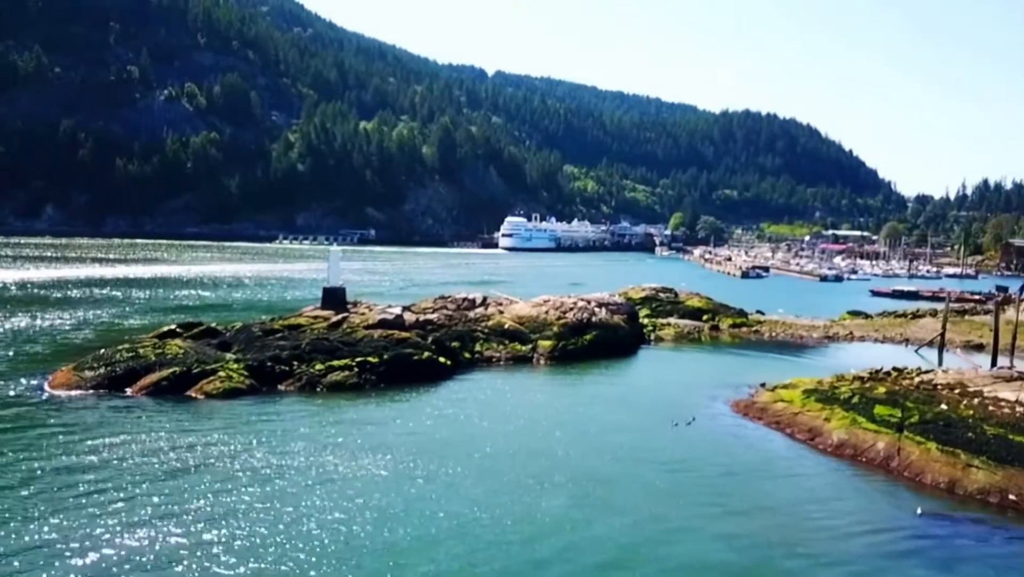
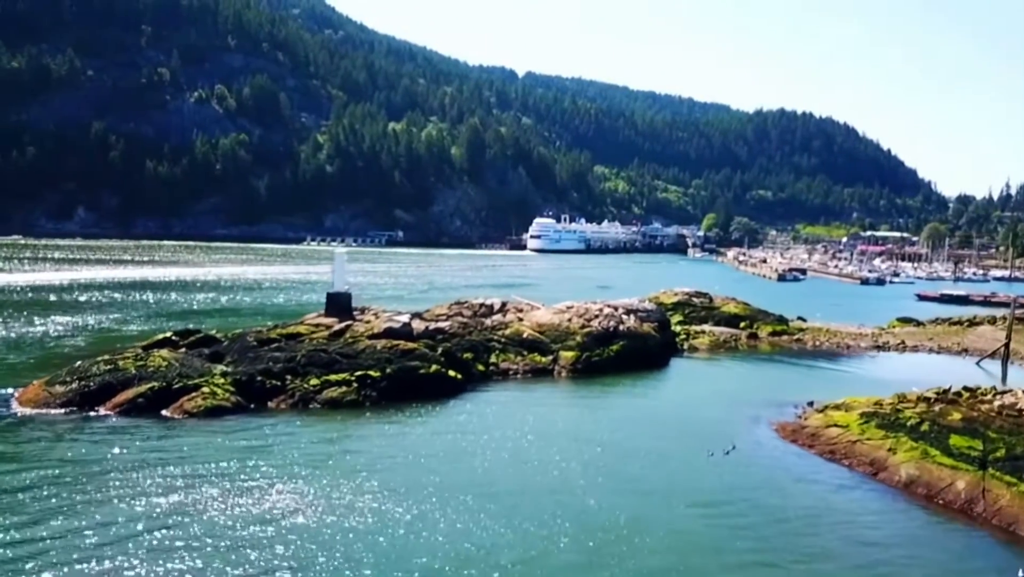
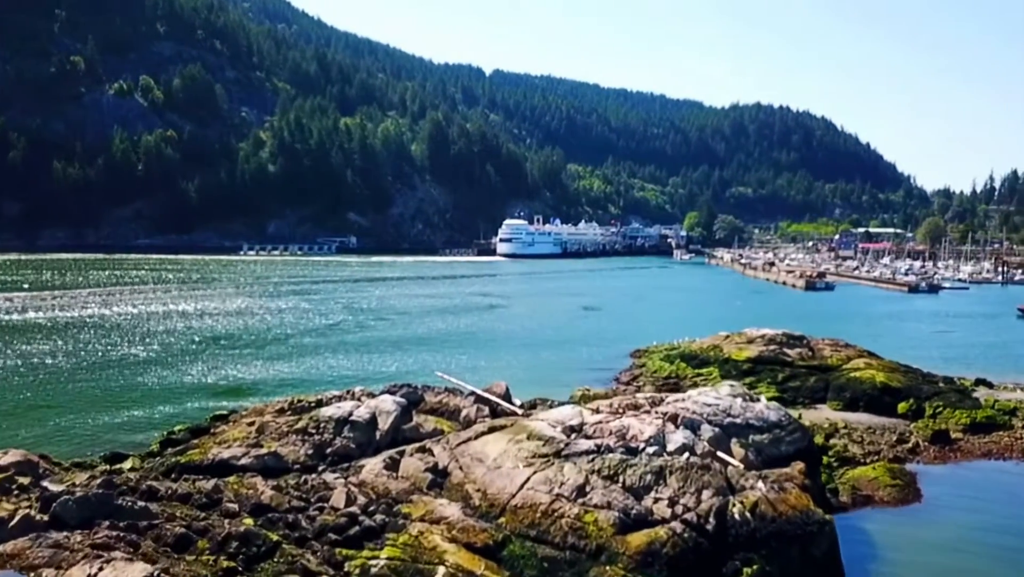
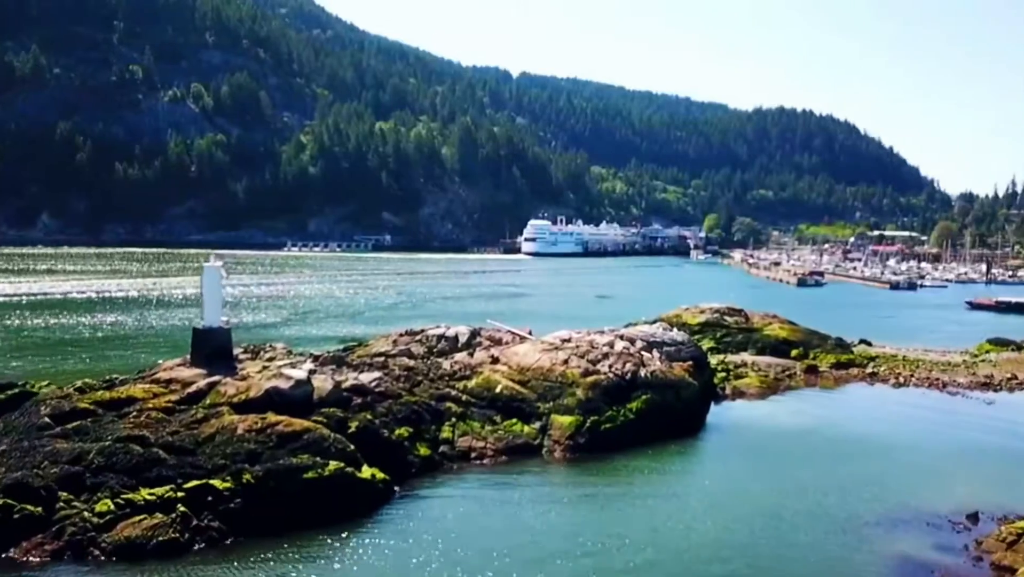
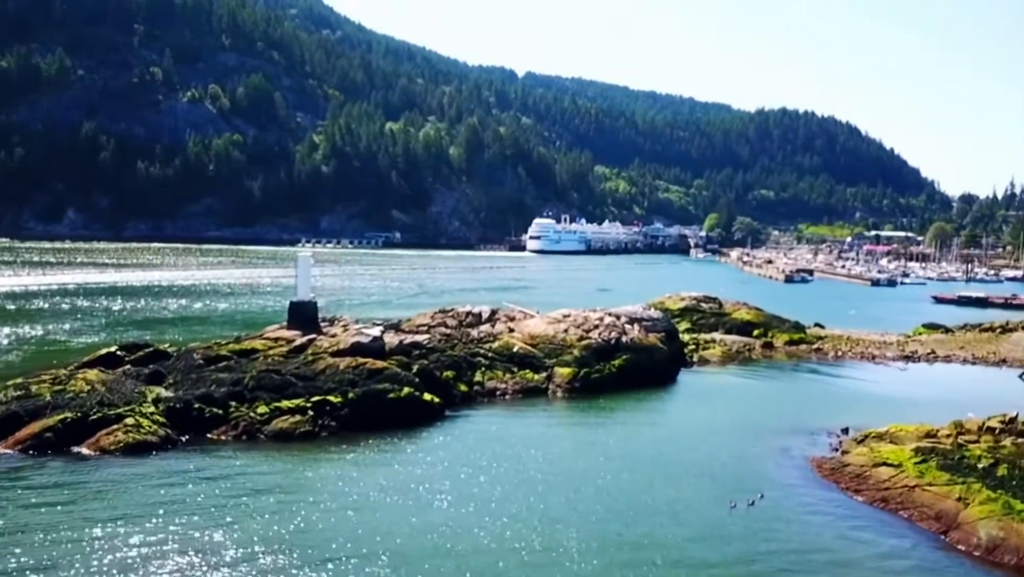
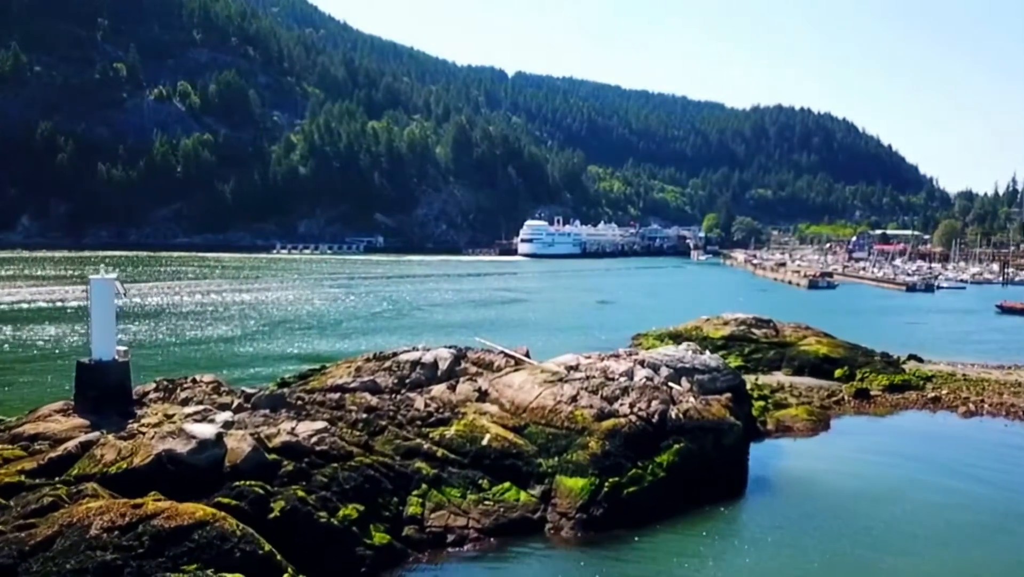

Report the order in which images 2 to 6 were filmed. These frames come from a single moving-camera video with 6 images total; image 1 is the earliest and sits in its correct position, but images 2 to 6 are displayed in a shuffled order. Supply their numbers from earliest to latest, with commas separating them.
2, 5, 4, 6, 3
